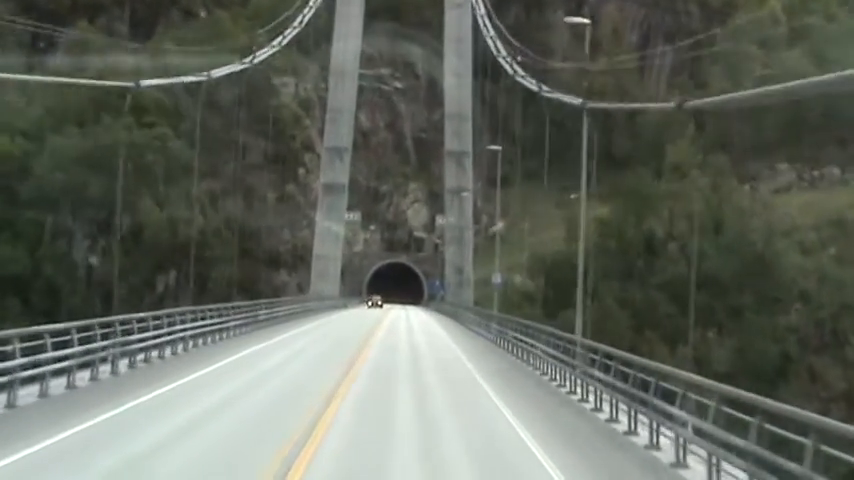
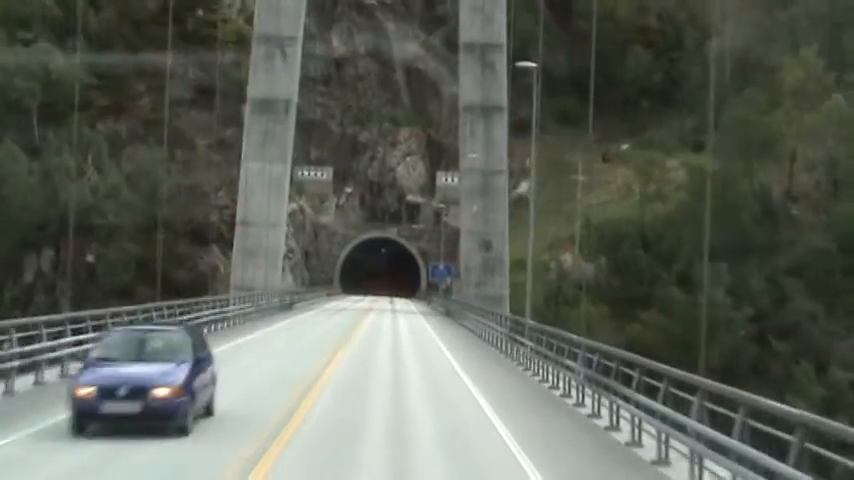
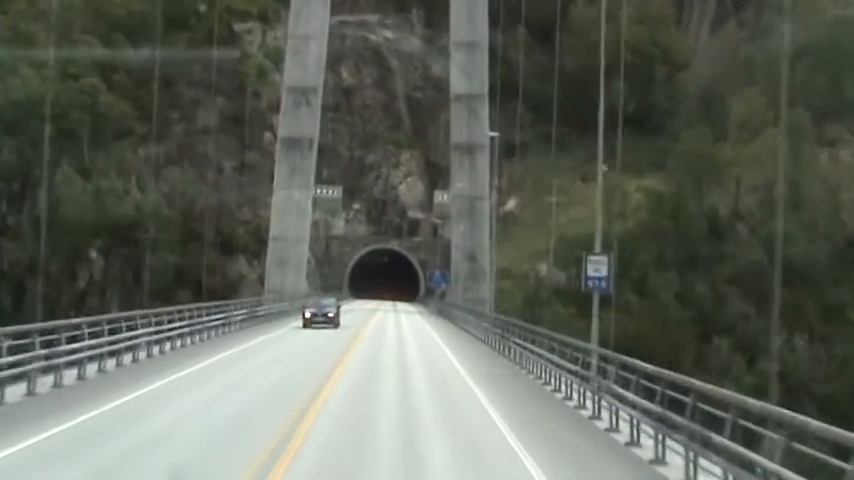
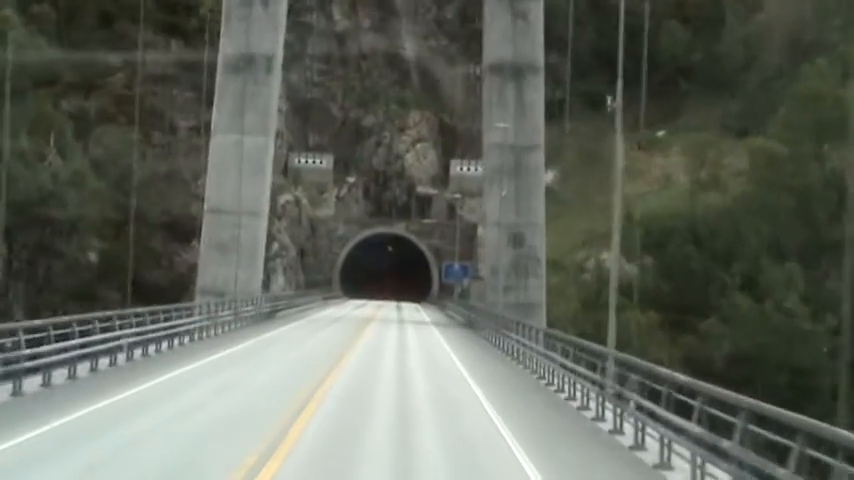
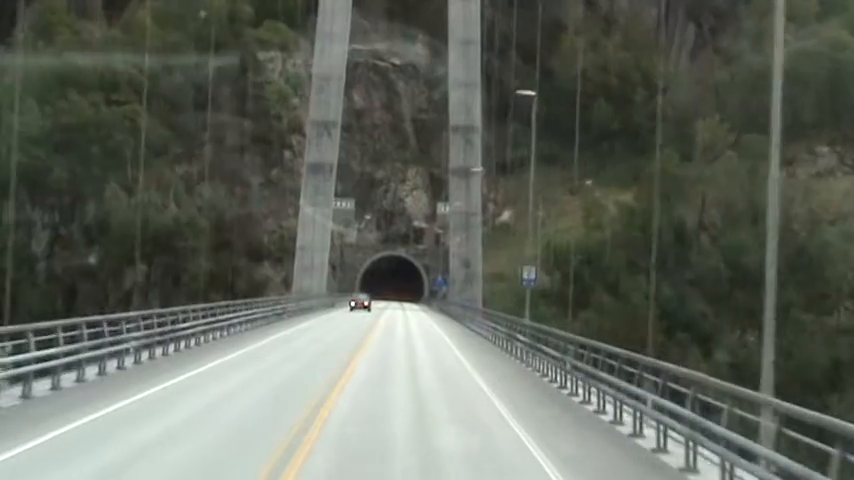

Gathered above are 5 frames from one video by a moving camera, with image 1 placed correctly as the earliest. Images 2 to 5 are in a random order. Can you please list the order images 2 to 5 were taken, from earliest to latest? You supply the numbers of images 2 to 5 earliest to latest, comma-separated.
5, 3, 2, 4
